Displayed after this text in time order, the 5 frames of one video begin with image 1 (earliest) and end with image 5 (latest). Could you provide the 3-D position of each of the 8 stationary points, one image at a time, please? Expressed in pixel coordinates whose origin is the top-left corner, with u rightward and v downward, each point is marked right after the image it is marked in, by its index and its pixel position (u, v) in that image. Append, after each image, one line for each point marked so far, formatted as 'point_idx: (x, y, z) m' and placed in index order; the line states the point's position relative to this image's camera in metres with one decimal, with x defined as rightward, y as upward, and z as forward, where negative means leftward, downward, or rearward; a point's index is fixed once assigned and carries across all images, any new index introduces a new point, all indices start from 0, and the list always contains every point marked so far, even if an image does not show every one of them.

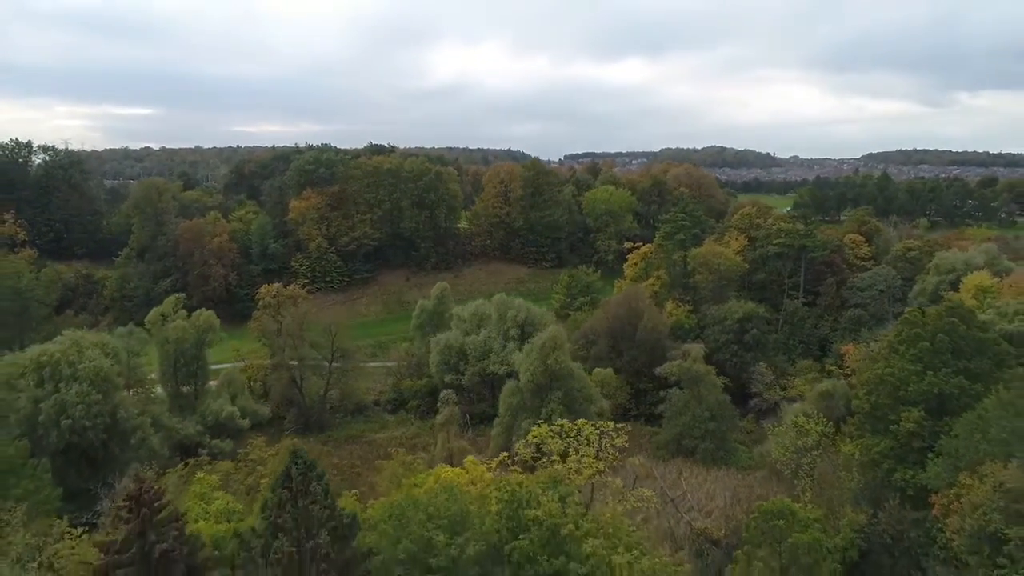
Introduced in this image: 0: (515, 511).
0: (0.0, -4.2, +13.6) m
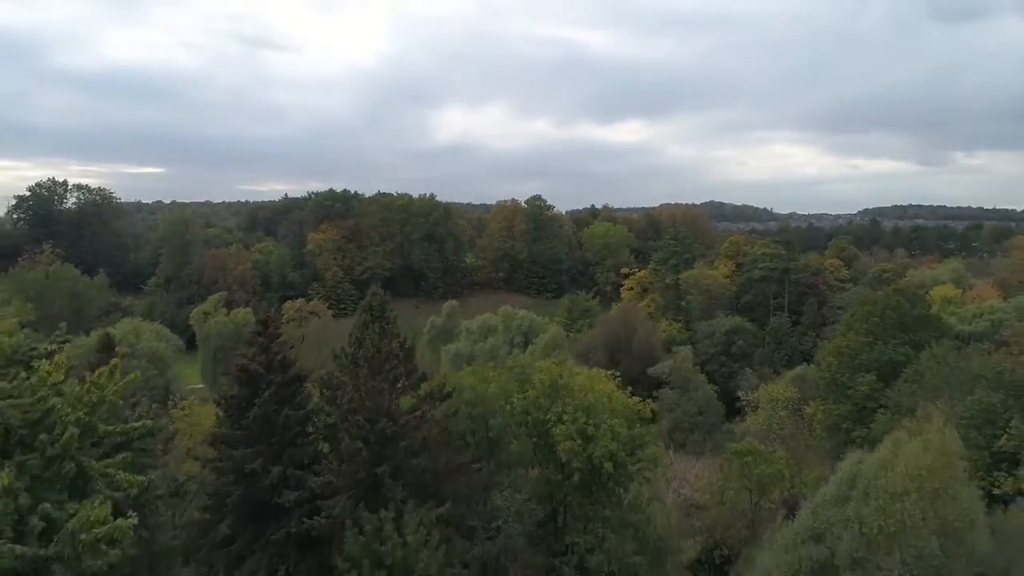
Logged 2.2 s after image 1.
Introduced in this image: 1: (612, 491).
0: (+0.3, -2.2, +18.0) m
1: (+2.2, -4.5, +16.3) m
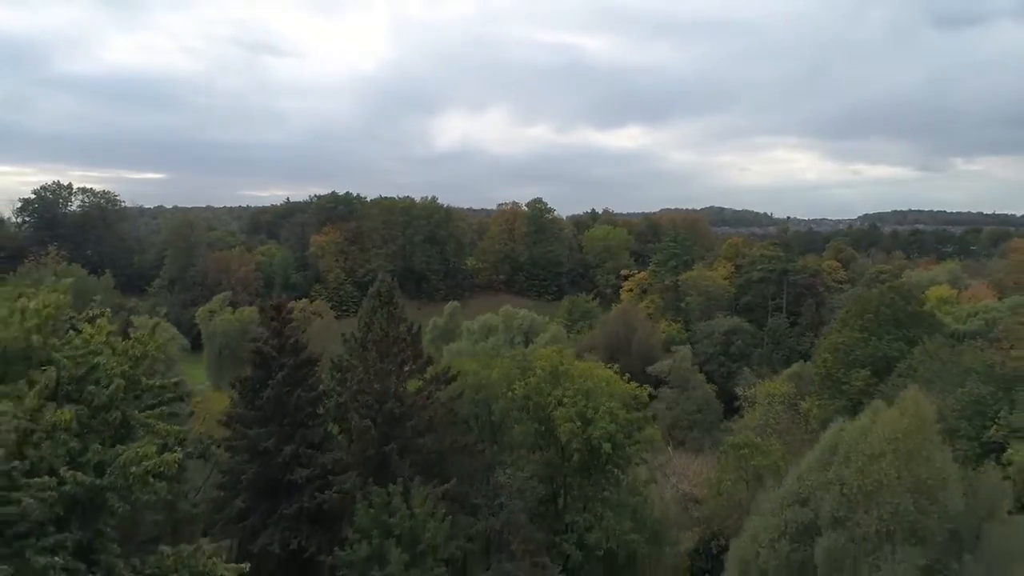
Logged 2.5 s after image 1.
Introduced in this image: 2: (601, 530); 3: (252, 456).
0: (+0.3, -2.0, +18.7) m
1: (+2.2, -4.3, +17.0) m
2: (+1.9, -5.3, +15.9) m
3: (-5.3, -3.4, +14.8) m
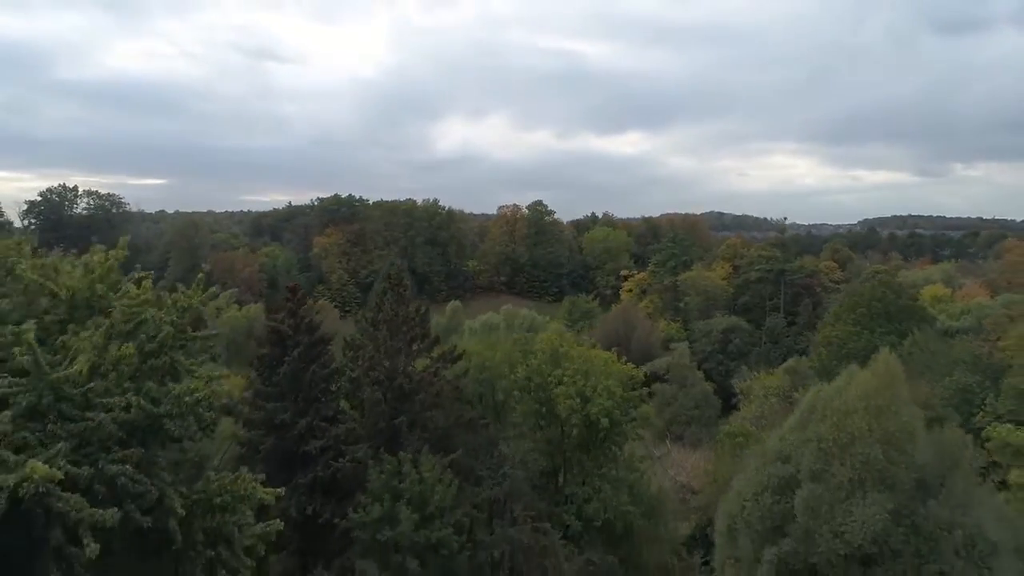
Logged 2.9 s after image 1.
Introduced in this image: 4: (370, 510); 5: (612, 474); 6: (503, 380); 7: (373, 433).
0: (+0.4, -1.6, +19.6) m
1: (+2.3, -3.9, +17.8) m
2: (+2.0, -4.9, +16.8) m
3: (-5.2, -3.0, +15.6) m
4: (-2.7, -4.1, +13.6) m
5: (+2.4, -4.5, +17.4) m
6: (-0.3, -2.3, +18.3) m
7: (-2.9, -3.0, +15.3) m
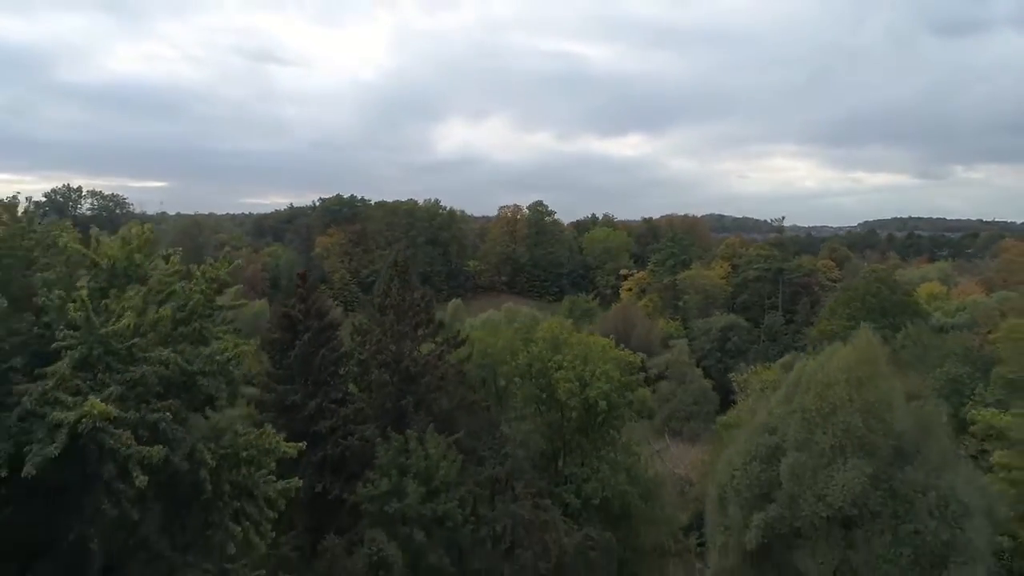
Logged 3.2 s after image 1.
0: (+0.4, -1.3, +20.2) m
1: (+2.3, -3.6, +18.5) m
2: (+2.0, -4.6, +17.4) m
3: (-5.2, -2.7, +16.3) m
4: (-2.6, -3.8, +14.3) m
5: (+2.4, -4.2, +18.1) m
6: (-0.2, -2.0, +19.0) m
7: (-2.9, -2.7, +15.9) m
